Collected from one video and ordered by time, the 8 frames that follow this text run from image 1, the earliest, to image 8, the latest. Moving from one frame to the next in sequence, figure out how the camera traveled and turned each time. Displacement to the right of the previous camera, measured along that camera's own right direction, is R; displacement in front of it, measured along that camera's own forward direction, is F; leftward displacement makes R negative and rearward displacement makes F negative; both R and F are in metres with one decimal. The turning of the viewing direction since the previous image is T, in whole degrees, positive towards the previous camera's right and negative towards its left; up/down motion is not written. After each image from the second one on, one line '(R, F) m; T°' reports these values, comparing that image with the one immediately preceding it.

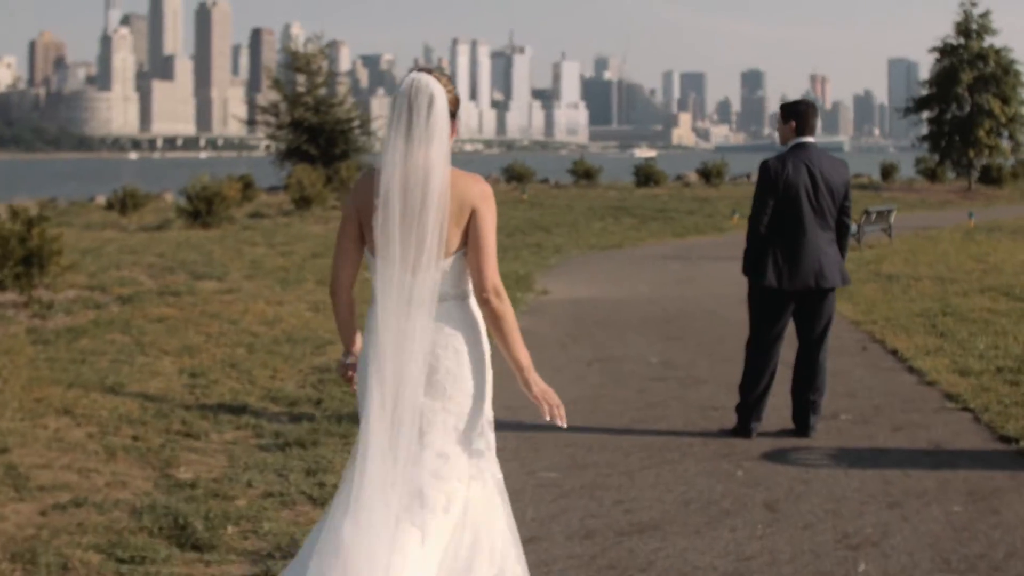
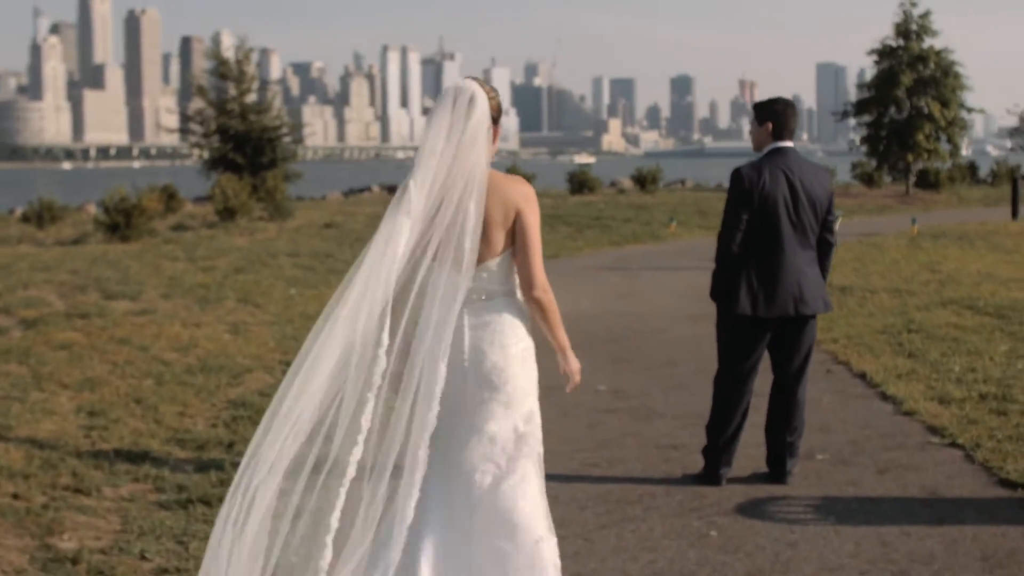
(0.0, +0.9) m; +2°
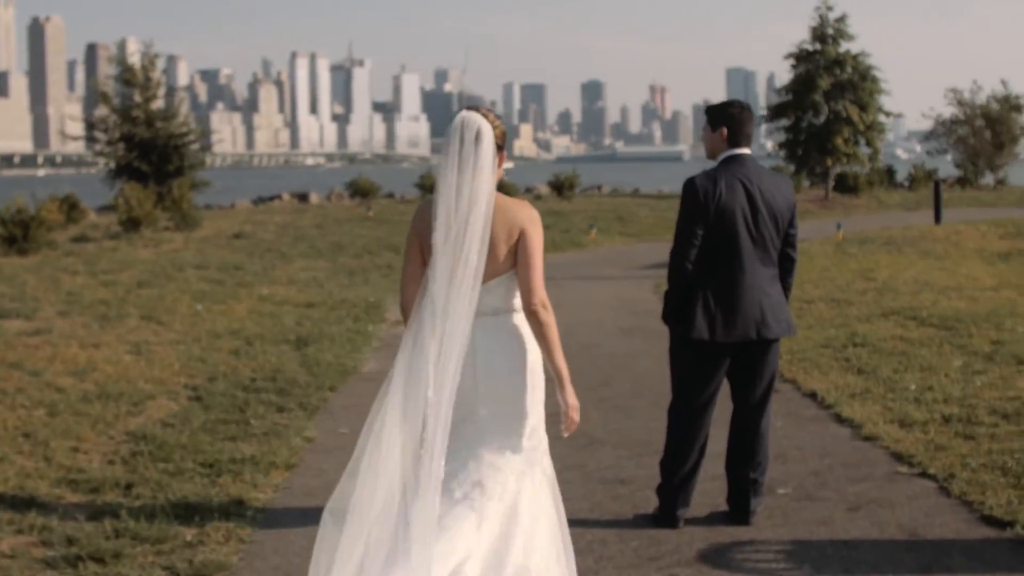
(-0.1, +0.7) m; +2°
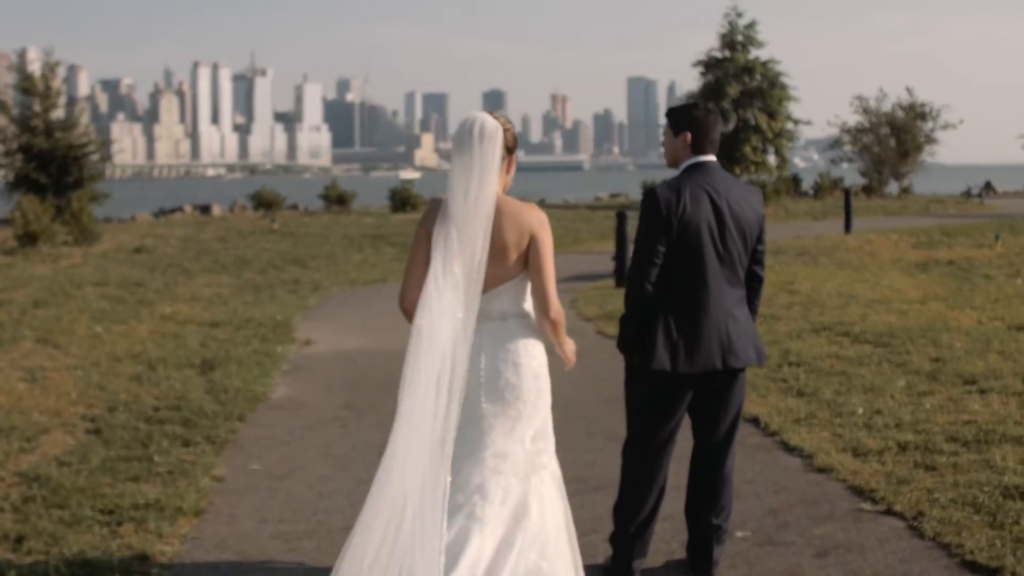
(-0.1, +0.6) m; +3°
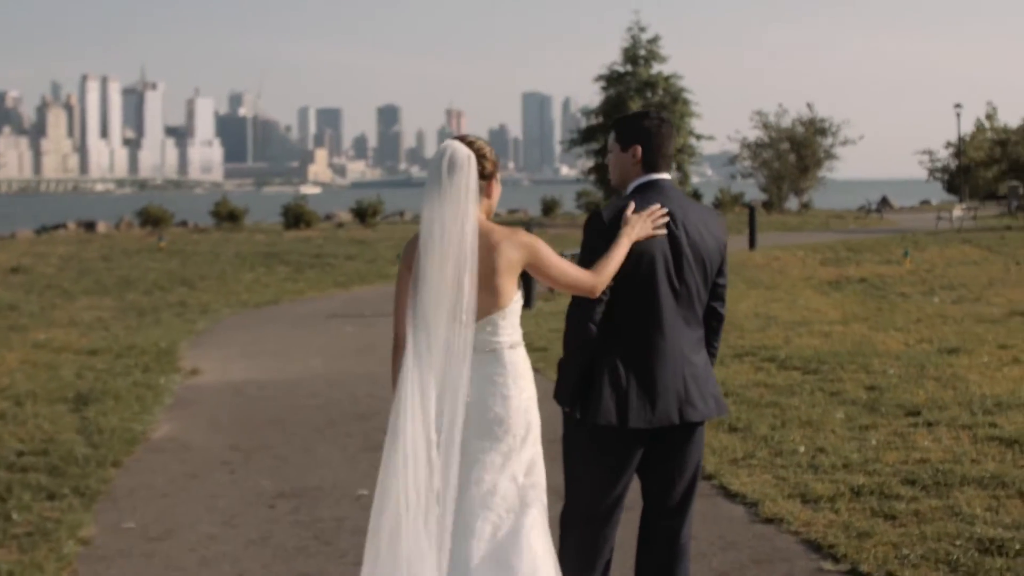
(0.0, +0.8) m; +3°
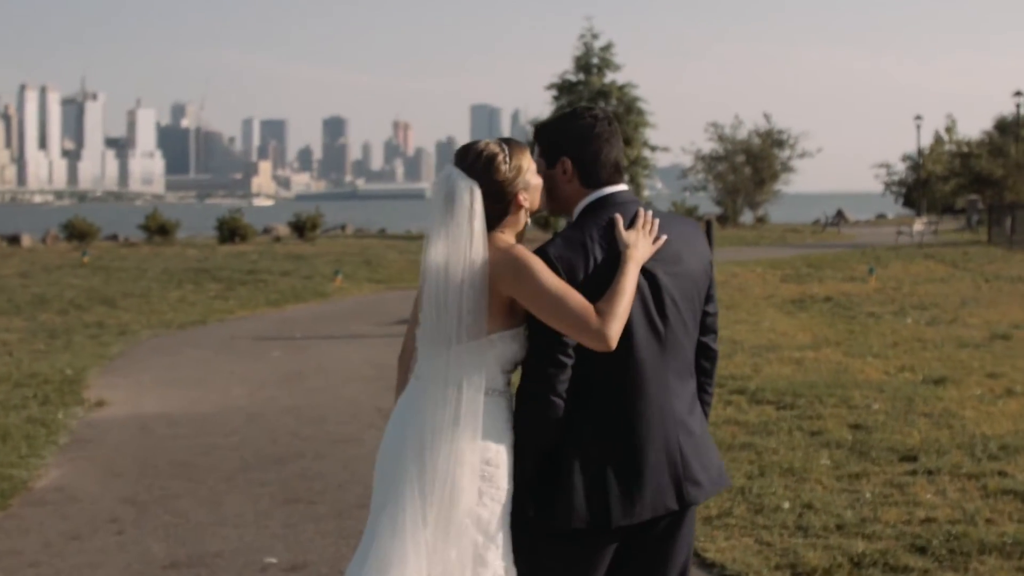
(0.0, +1.1) m; +1°
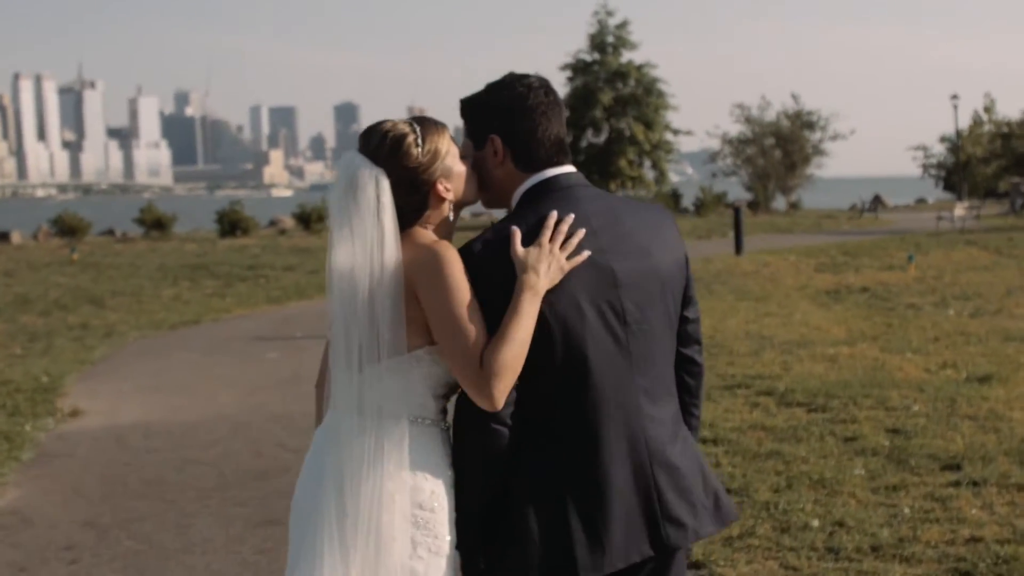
(0.0, +0.9) m; -1°
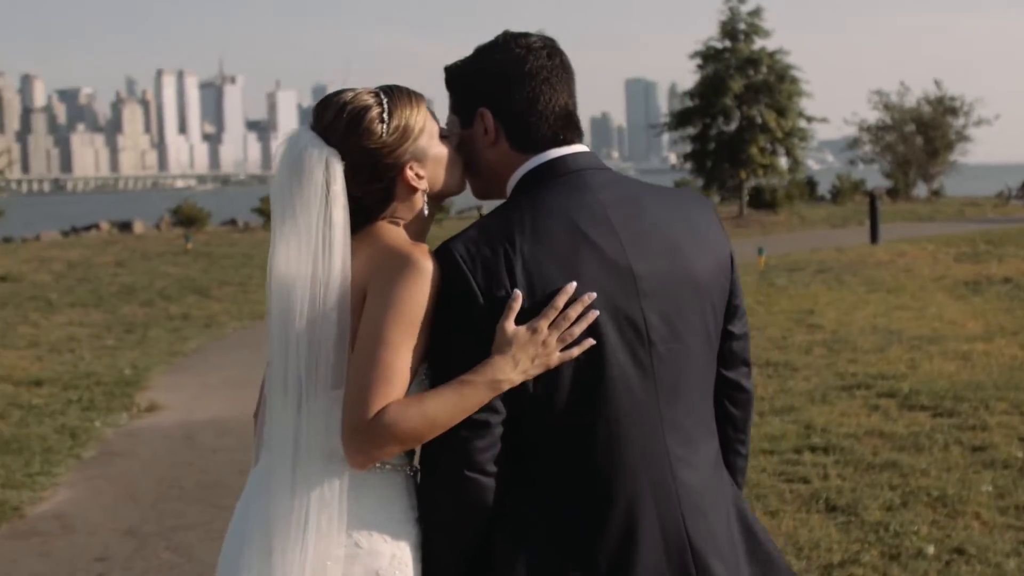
(+0.3, +0.5) m; -4°
